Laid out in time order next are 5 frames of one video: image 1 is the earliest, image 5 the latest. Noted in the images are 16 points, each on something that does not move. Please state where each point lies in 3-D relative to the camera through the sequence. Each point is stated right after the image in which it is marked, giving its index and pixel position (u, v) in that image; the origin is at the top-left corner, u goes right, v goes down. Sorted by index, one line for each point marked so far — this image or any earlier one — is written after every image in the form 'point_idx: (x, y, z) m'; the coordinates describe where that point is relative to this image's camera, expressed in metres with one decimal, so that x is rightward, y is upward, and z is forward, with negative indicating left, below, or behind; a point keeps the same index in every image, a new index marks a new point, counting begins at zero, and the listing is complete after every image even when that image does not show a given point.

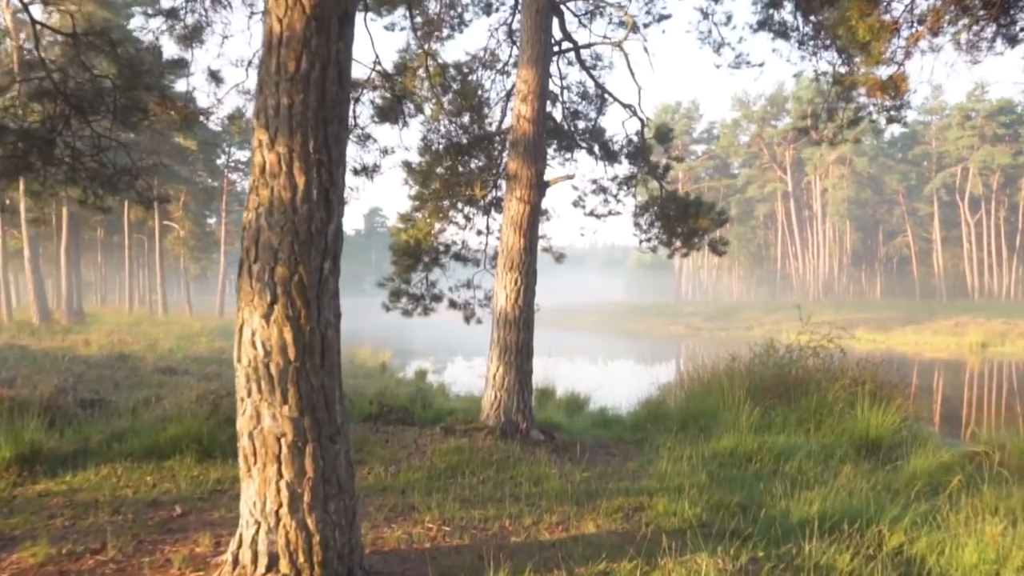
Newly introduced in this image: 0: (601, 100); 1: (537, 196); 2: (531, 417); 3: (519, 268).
0: (+1.1, +2.4, +10.1) m
1: (+0.2, +0.9, +7.7) m
2: (+0.2, -1.2, +7.5) m
3: (+0.1, +0.2, +7.6) m
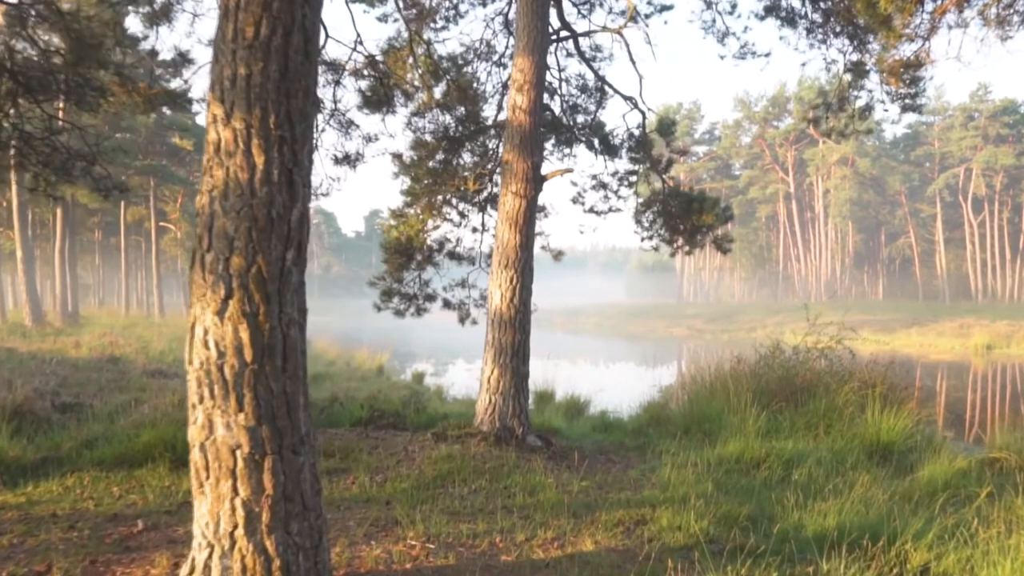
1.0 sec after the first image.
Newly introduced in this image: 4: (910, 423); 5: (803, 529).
0: (+1.1, +2.4, +9.7) m
1: (+0.2, +0.9, +7.4) m
2: (+0.1, -1.2, +7.2) m
3: (0.0, +0.2, +7.2) m
4: (+4.3, -1.5, +8.6) m
5: (+1.7, -1.4, +4.5) m
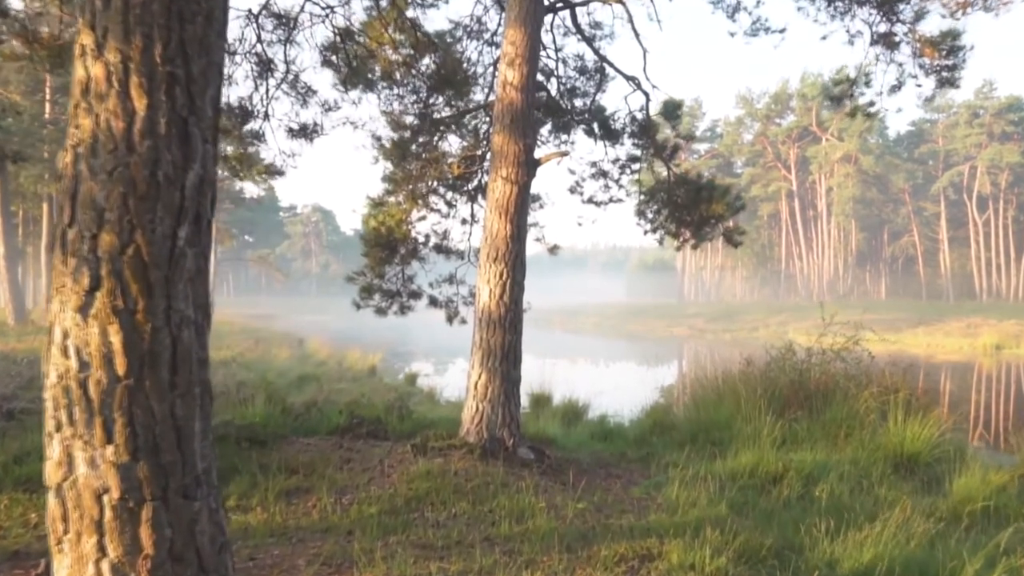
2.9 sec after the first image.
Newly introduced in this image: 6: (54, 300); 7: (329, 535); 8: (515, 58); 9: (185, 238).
0: (+1.0, +2.4, +9.0) m
1: (+0.1, +0.9, +6.6) m
2: (0.0, -1.2, +6.5) m
3: (-0.1, +0.2, +6.5) m
4: (+4.2, -1.4, +7.9) m
5: (+1.6, -1.3, +3.8) m
6: (-1.2, 0.0, +2.1) m
7: (-1.0, -1.3, +4.1) m
8: (0.0, +2.0, +6.7) m
9: (-0.9, +0.1, +2.1) m
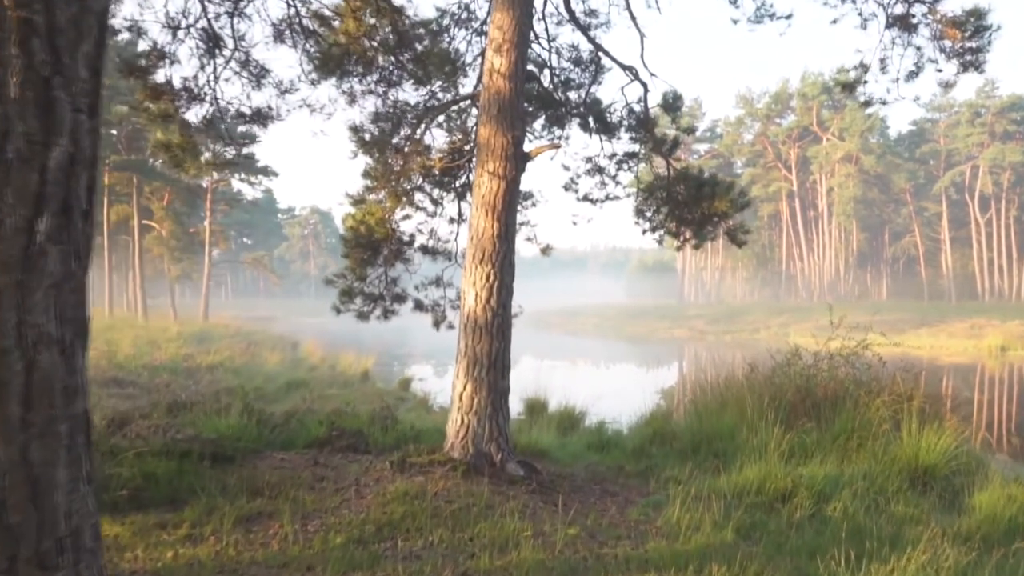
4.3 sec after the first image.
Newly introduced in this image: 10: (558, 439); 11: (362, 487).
0: (+0.9, +2.4, +8.5) m
1: (0.0, +0.9, +6.2) m
2: (0.0, -1.2, +6.0) m
3: (-0.2, +0.2, +6.0) m
4: (+4.2, -1.4, +7.4) m
5: (+1.5, -1.4, +3.3) m
6: (-1.3, 0.0, +1.6) m
7: (-1.1, -1.3, +3.7) m
8: (-0.1, +1.9, +6.3) m
9: (-1.0, +0.1, +1.7) m
10: (+0.5, -1.7, +9.0) m
11: (-1.0, -1.3, +5.3) m
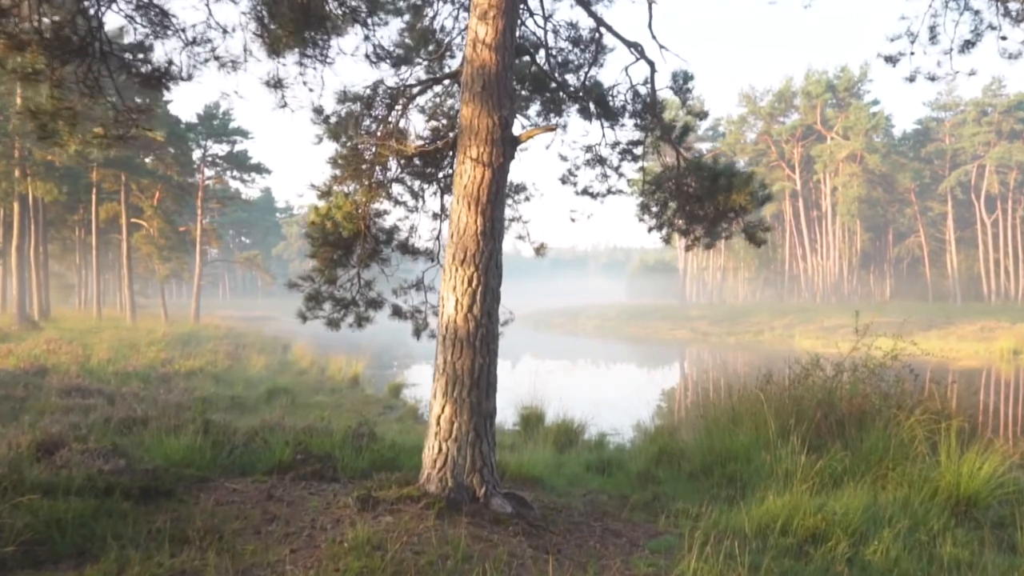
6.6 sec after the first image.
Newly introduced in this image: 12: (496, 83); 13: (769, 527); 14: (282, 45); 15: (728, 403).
0: (+0.8, +2.4, +7.7) m
1: (-0.1, +0.9, +5.3) m
2: (-0.1, -1.2, +5.1) m
3: (-0.2, +0.2, +5.2) m
4: (+4.1, -1.5, +6.6) m
5: (+1.4, -1.4, +2.5) m
6: (-1.4, -0.1, +0.8) m
7: (-1.1, -1.3, +2.8) m
8: (-0.2, +1.9, +5.4) m
9: (-1.1, +0.1, +0.8) m
10: (+0.4, -1.8, +8.2) m
11: (-1.1, -1.4, +4.4) m
12: (-0.1, +1.4, +5.3) m
13: (+1.7, -1.6, +5.2) m
14: (-1.7, +1.8, +5.7) m
15: (+2.3, -1.3, +8.3) m
